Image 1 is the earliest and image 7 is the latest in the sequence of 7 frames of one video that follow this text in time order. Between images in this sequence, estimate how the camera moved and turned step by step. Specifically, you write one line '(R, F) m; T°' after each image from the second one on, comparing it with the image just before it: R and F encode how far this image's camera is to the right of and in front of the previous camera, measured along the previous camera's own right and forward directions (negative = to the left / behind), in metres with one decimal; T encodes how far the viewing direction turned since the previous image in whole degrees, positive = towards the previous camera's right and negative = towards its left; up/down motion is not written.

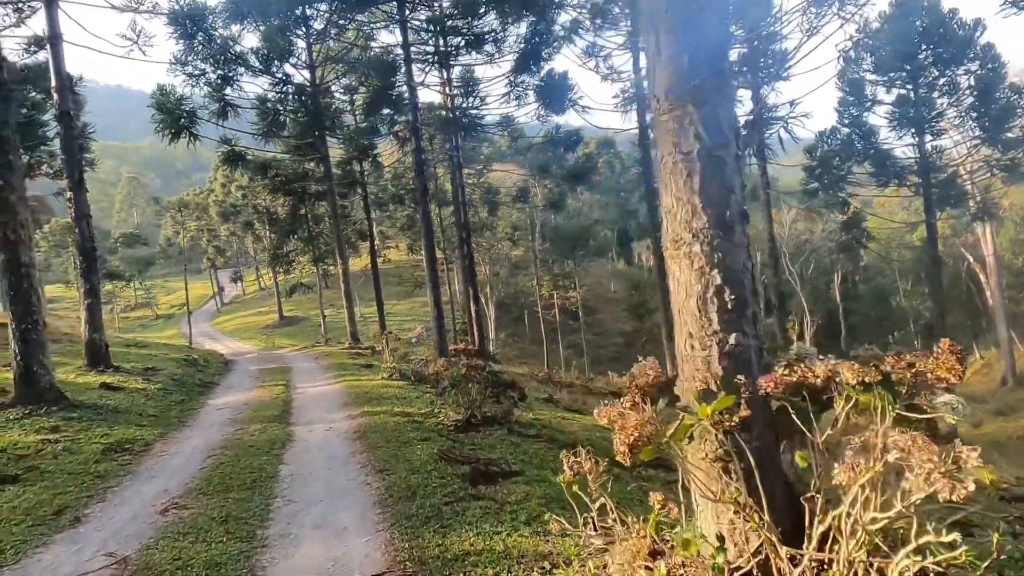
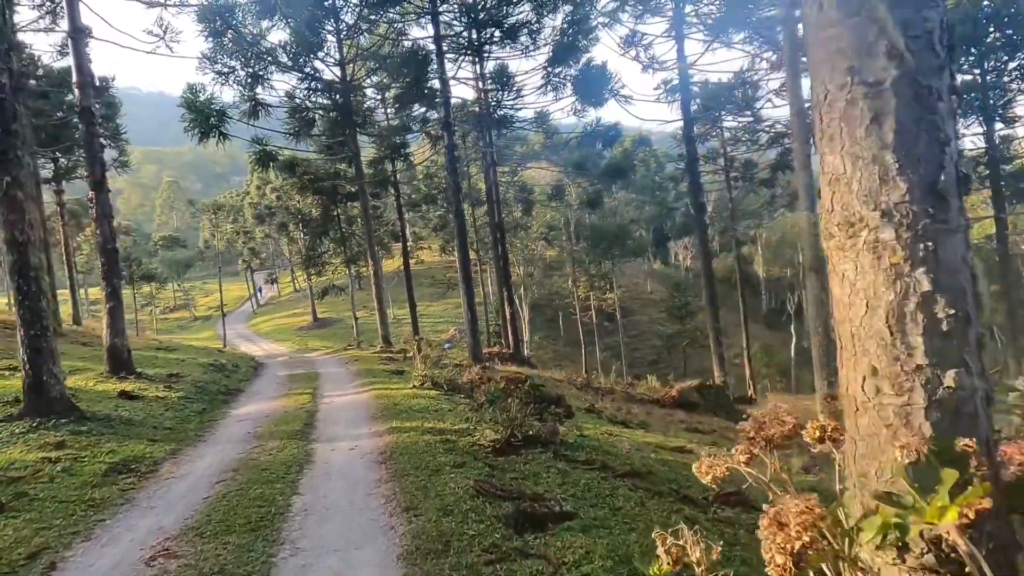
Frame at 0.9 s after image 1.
(-0.1, +0.8) m; -3°
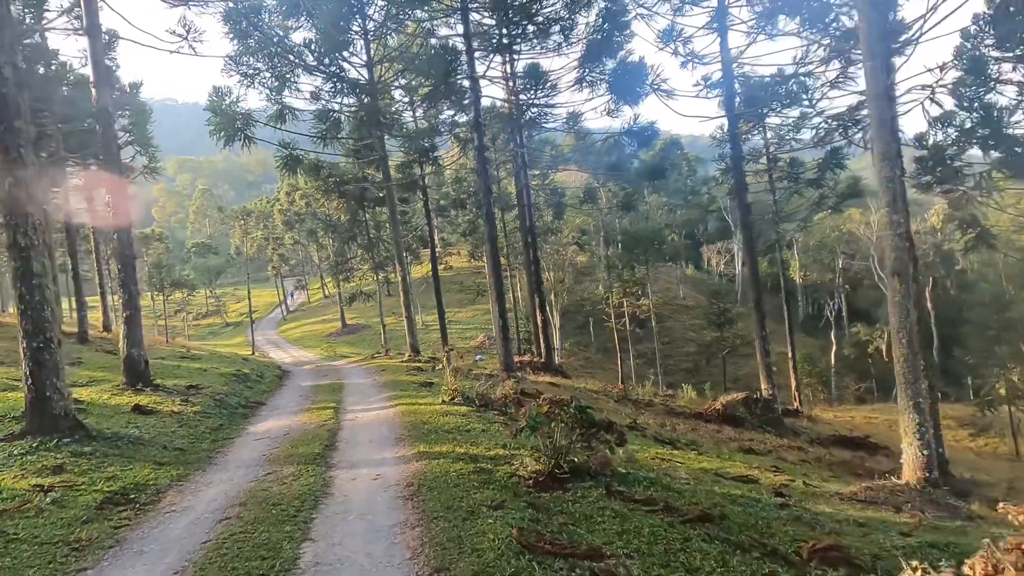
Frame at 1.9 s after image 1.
(-0.1, +0.7) m; -2°
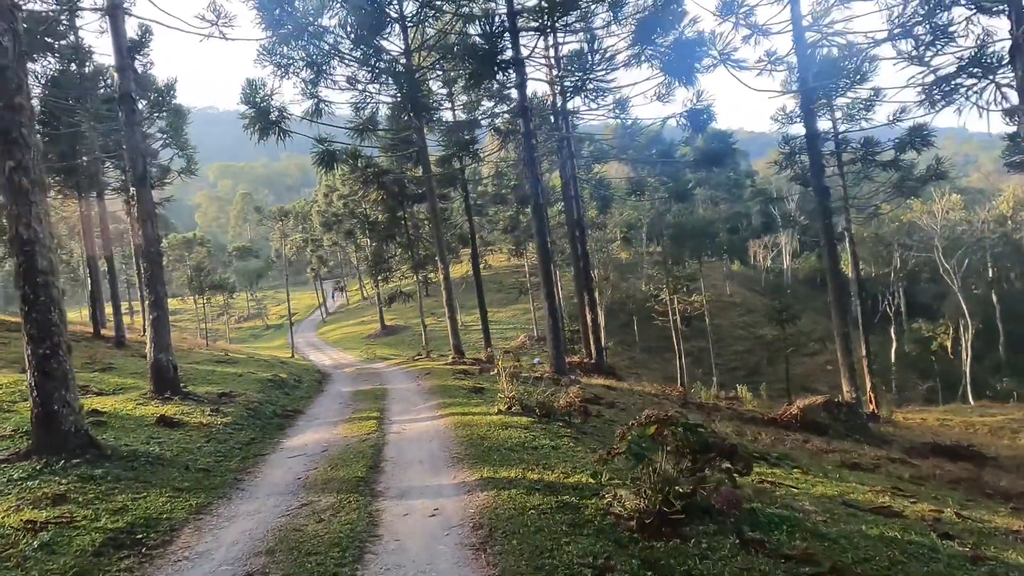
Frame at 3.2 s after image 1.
(-0.3, +1.1) m; -3°
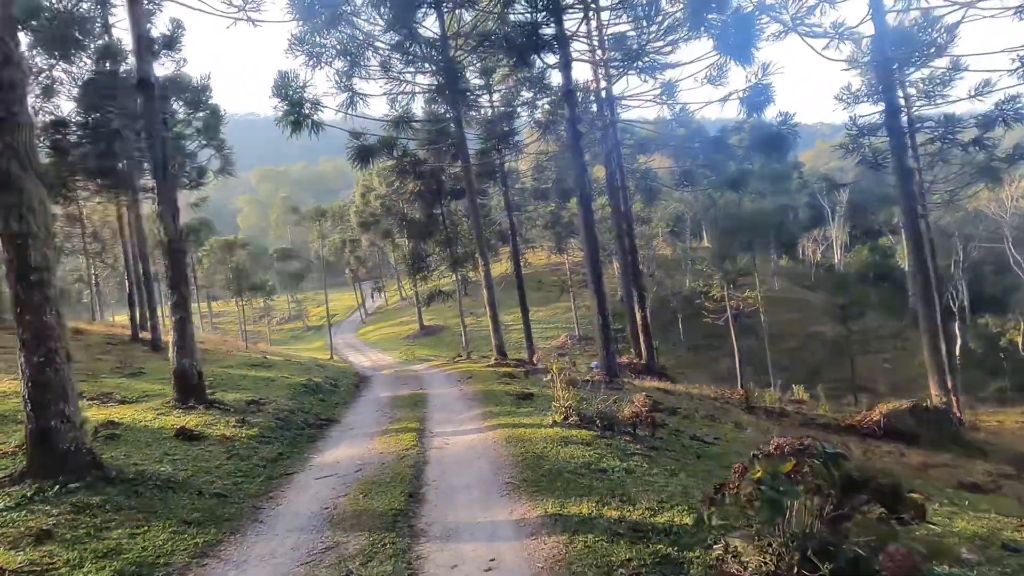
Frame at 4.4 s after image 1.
(-0.2, +1.0) m; -3°
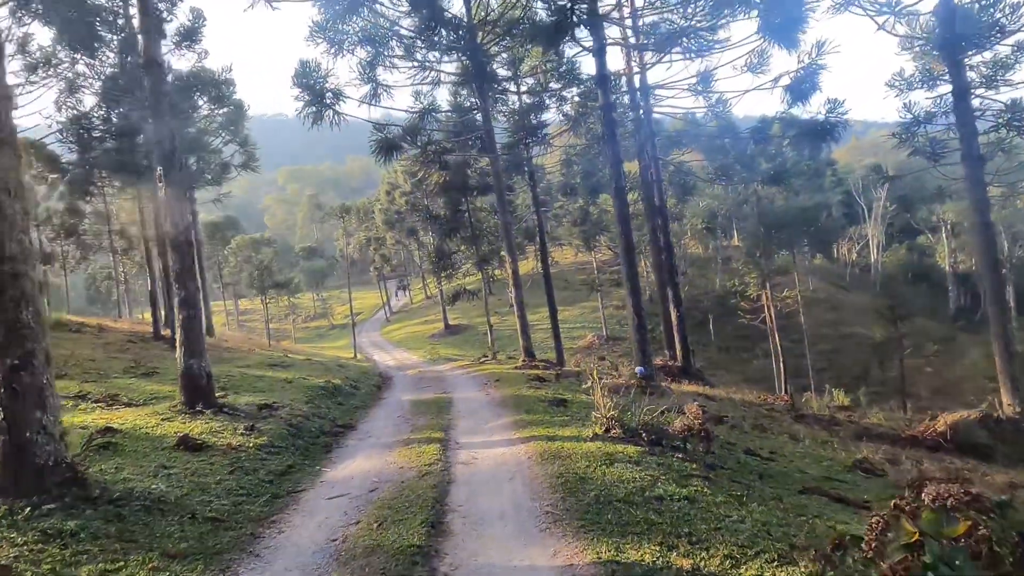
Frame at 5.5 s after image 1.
(-0.1, +0.8) m; -2°
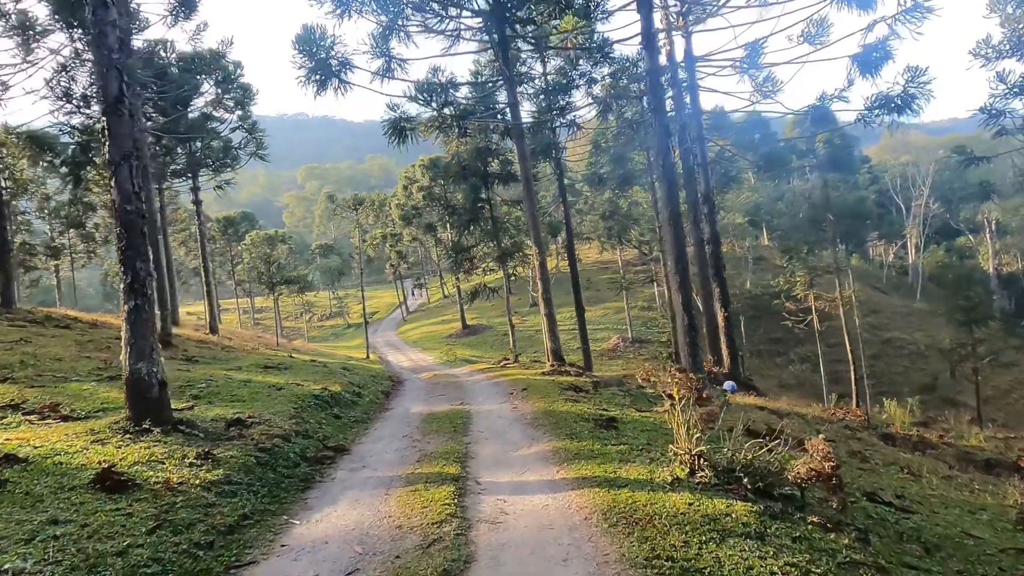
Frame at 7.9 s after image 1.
(-0.2, +1.9) m; -2°
